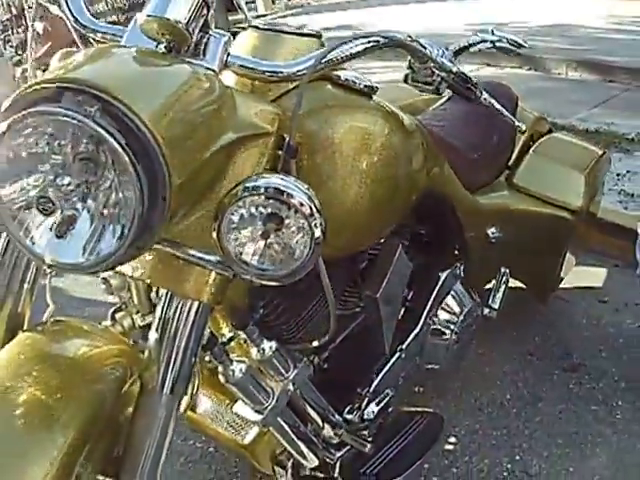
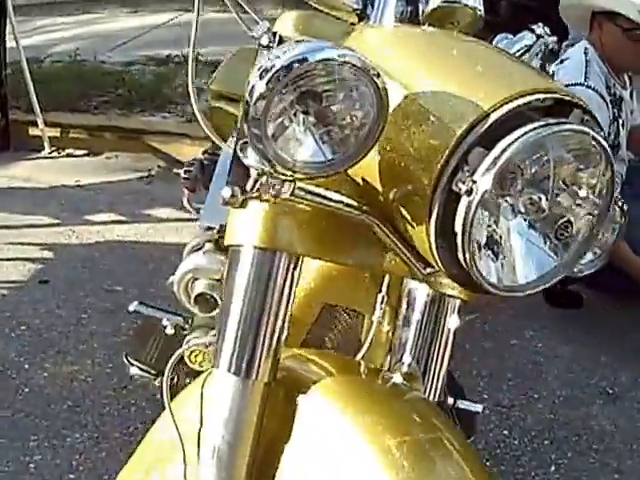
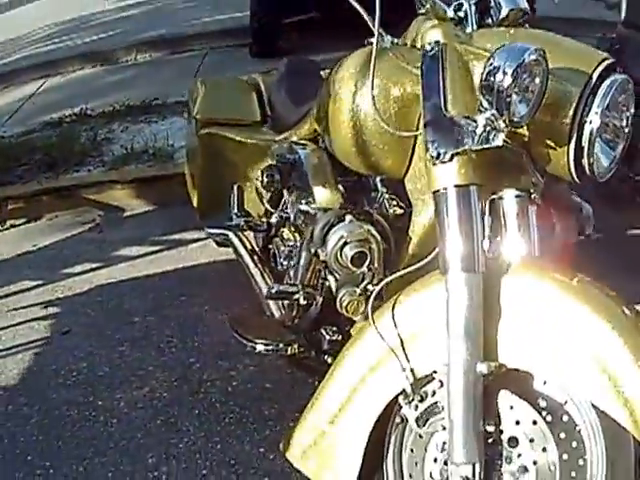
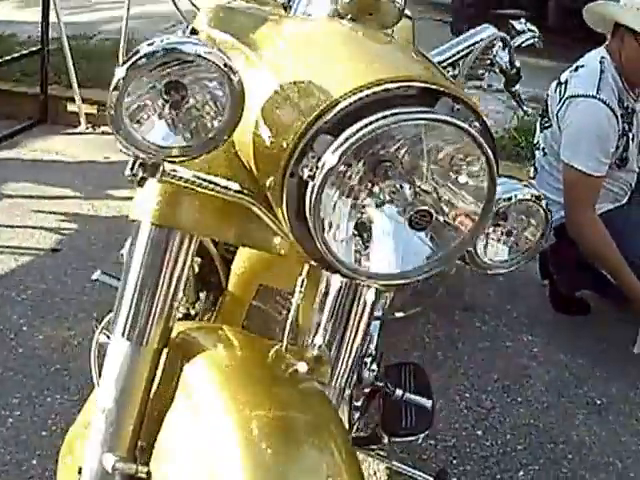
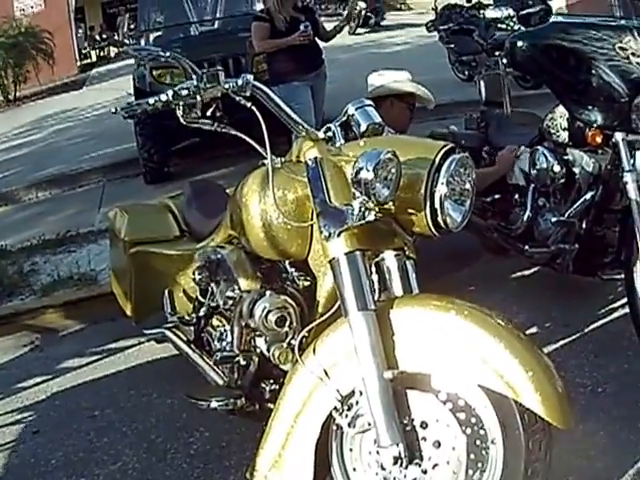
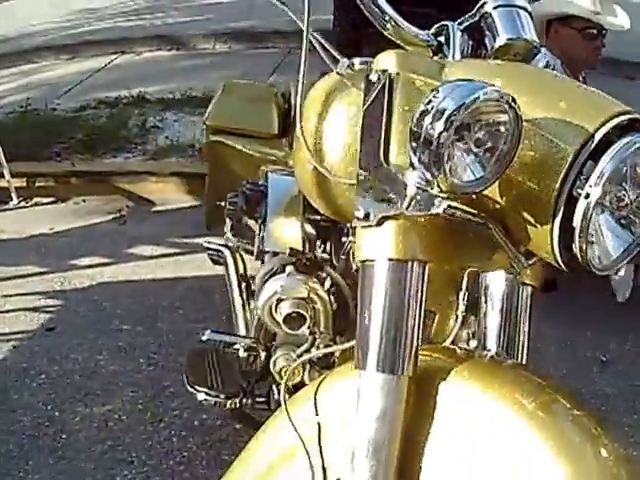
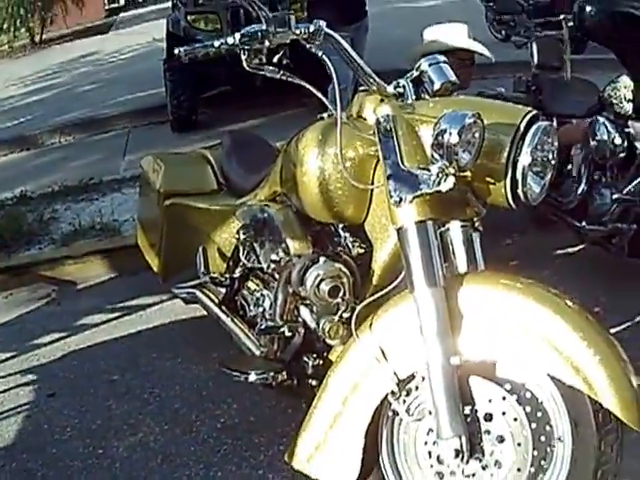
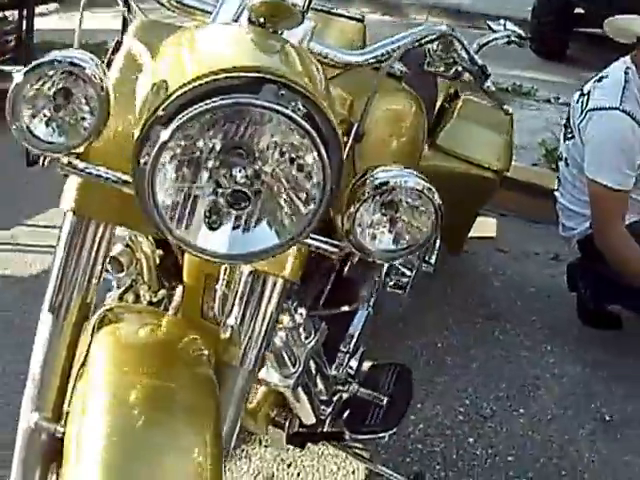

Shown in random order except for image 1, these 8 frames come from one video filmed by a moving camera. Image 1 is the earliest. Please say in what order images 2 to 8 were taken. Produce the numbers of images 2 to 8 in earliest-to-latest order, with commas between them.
8, 4, 2, 6, 3, 7, 5
